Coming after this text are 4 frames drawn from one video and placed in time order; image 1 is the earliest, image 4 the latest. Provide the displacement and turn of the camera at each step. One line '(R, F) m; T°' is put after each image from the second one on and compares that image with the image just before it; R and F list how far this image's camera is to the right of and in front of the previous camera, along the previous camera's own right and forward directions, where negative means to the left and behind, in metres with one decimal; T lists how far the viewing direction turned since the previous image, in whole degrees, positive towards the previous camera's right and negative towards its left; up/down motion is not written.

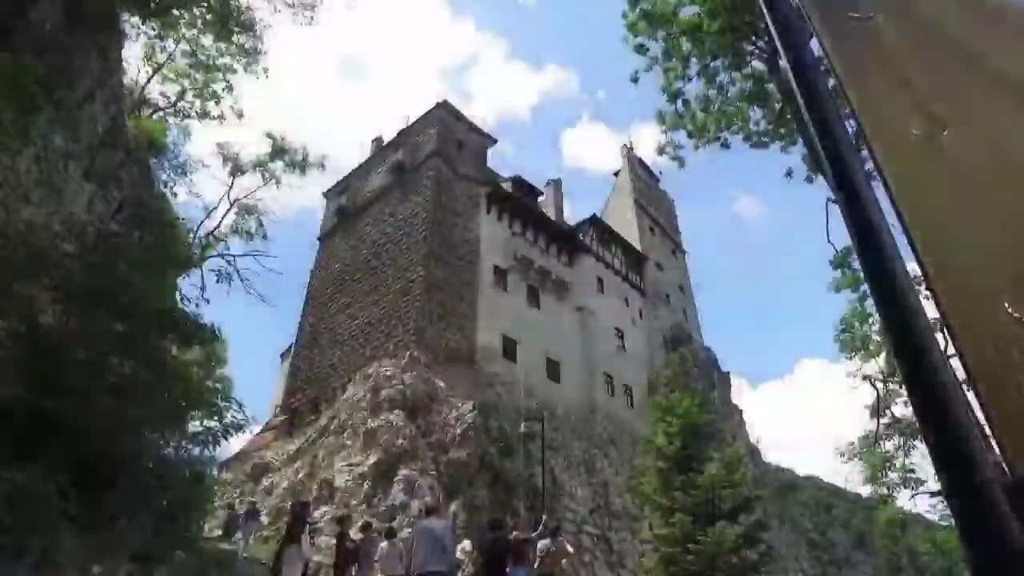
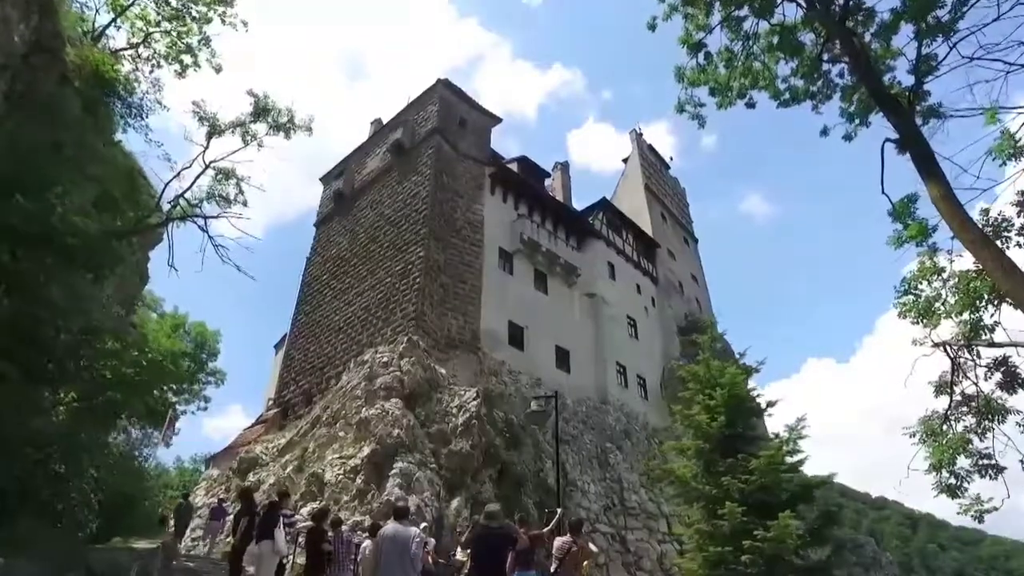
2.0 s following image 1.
(0.0, +1.5) m; 0°
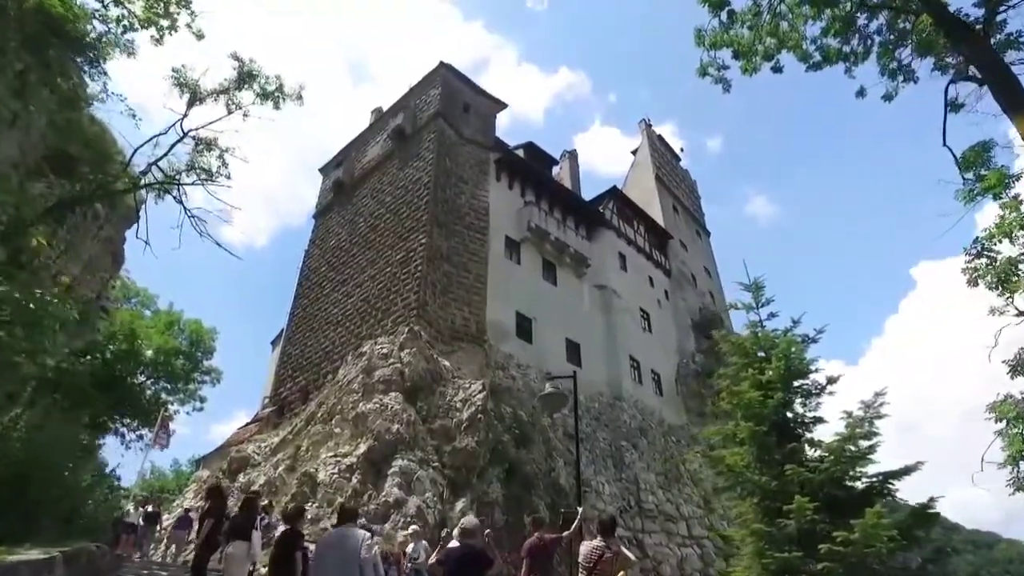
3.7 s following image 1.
(0.0, +1.3) m; -1°
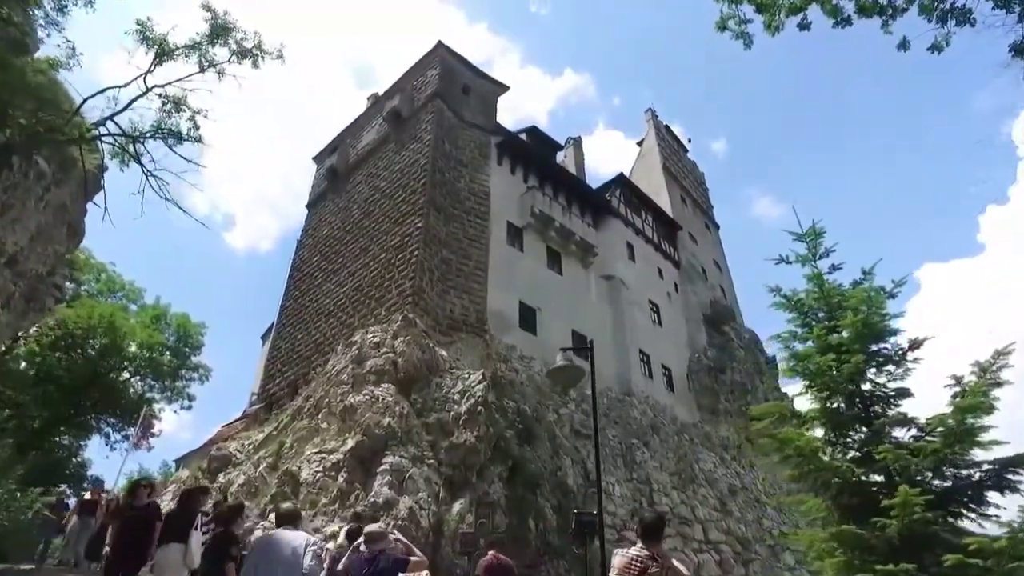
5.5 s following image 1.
(0.0, +1.3) m; 0°
